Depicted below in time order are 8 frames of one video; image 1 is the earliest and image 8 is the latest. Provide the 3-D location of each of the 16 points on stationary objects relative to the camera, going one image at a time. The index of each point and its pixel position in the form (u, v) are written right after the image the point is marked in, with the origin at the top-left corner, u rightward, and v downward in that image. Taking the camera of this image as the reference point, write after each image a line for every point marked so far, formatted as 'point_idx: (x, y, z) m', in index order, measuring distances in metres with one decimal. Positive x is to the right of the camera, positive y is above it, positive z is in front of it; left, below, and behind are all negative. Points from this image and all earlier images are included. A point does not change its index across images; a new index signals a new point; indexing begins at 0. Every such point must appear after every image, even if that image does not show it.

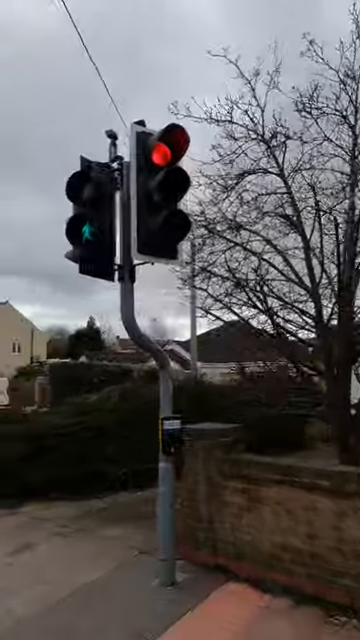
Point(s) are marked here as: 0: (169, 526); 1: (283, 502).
0: (-0.1, -2.4, +5.1) m
1: (+1.1, -2.1, +5.0) m
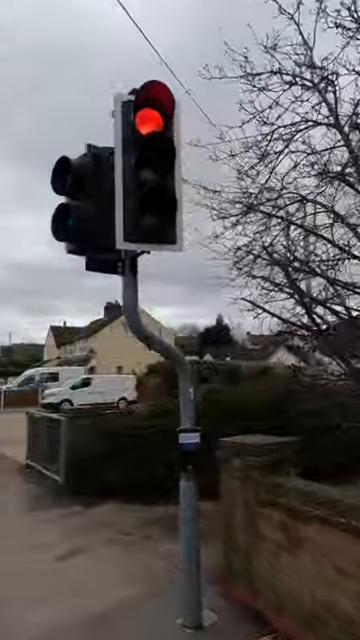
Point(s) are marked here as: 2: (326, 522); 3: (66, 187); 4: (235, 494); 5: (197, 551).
0: (+0.1, -2.3, +4.4) m
1: (+1.3, -2.0, +3.9) m
2: (+1.3, -1.8, +3.9) m
3: (-1.0, +1.2, +3.9) m
4: (+0.5, -1.9, +5.0) m
5: (+0.2, -2.3, +4.5) m
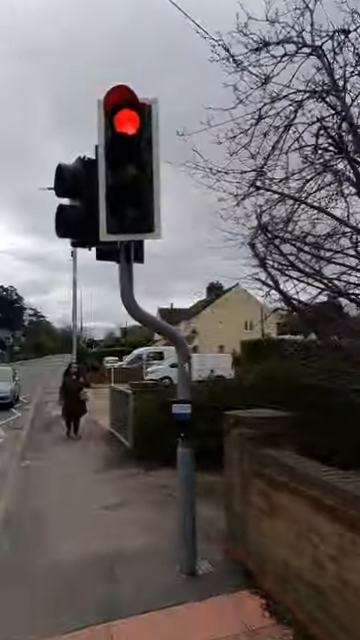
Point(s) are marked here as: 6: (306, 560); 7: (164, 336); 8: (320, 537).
0: (+0.1, -2.1, +4.9) m
1: (+1.0, -1.8, +4.0) m
2: (+1.0, -1.6, +4.0) m
3: (-1.2, +1.3, +4.5) m
4: (+0.6, -1.7, +5.3) m
5: (+0.1, -2.1, +4.9) m
6: (+1.1, -2.1, +3.8) m
7: (-0.2, -0.2, +5.2) m
8: (+1.2, -1.8, +3.7) m
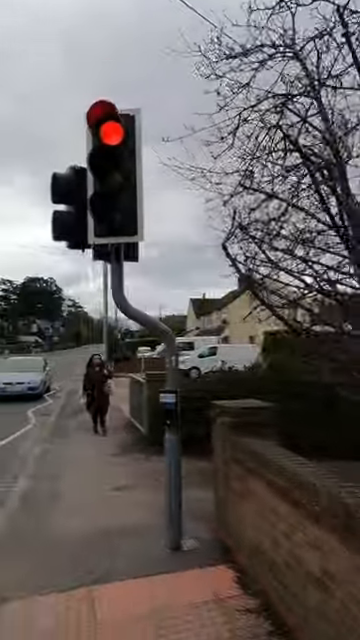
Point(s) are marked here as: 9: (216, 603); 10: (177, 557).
0: (-0.1, -2.1, +5.3) m
1: (+0.8, -1.7, +4.3) m
2: (+0.8, -1.5, +4.3) m
3: (-1.4, +1.4, +5.0) m
4: (+0.5, -1.6, +5.6) m
5: (0.0, -2.1, +5.3) m
6: (+0.8, -2.0, +4.1) m
7: (-0.4, -0.1, +5.6) m
8: (+0.9, -1.8, +4.0) m
9: (+0.3, -2.7, +4.2) m
10: (-0.1, -2.8, +5.2) m
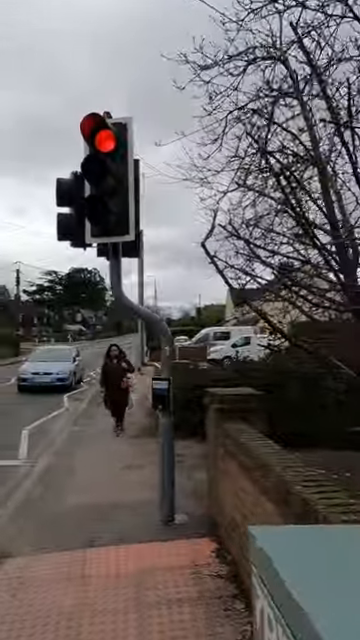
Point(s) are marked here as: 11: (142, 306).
0: (-0.2, -2.0, +5.7) m
1: (+0.6, -1.7, +4.7) m
2: (+0.6, -1.4, +4.7) m
3: (-1.5, +1.4, +5.5) m
4: (+0.4, -1.5, +6.0) m
5: (-0.1, -2.0, +5.8) m
6: (+0.6, -2.0, +4.5) m
7: (-0.4, 0.0, +6.0) m
8: (+0.6, -1.7, +4.3) m
9: (+0.1, -2.6, +4.7) m
10: (-0.2, -2.7, +5.7) m
11: (-0.5, +0.2, +5.8) m
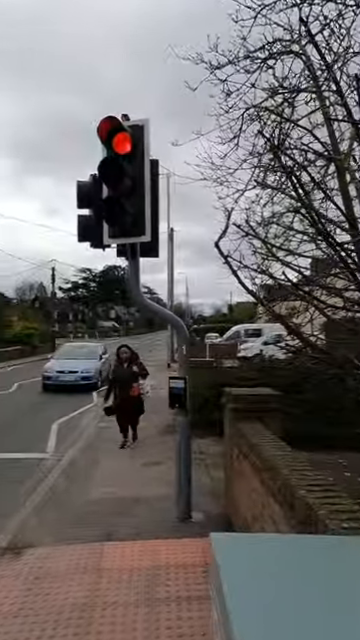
0: (0.0, -2.0, +5.8) m
1: (+0.7, -1.7, +4.7) m
2: (+0.7, -1.5, +4.7) m
3: (-1.3, +1.5, +5.6) m
4: (+0.6, -1.5, +6.0) m
5: (+0.1, -2.0, +5.8) m
6: (+0.7, -2.0, +4.5) m
7: (-0.2, 0.0, +6.1) m
8: (+0.7, -1.7, +4.3) m
9: (+0.3, -2.6, +4.7) m
10: (0.0, -2.7, +5.7) m
11: (-0.2, +0.2, +5.9) m
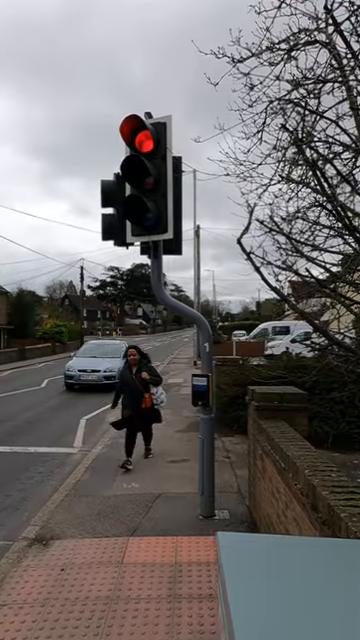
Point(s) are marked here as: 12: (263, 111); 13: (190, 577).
0: (+0.3, -1.9, +5.8) m
1: (+0.9, -1.6, +4.6) m
2: (+0.9, -1.4, +4.6) m
3: (-1.0, +1.5, +5.7) m
4: (+1.0, -1.5, +6.0) m
5: (+0.4, -1.9, +5.8) m
6: (+0.9, -1.9, +4.5) m
7: (+0.1, 0.0, +6.1) m
8: (+1.0, -1.7, +4.3) m
9: (+0.5, -2.6, +4.7) m
10: (+0.3, -2.6, +5.7) m
11: (+0.1, +0.2, +5.9) m
12: (+1.0, +2.5, +5.4) m
13: (+0.1, -2.6, +4.5) m
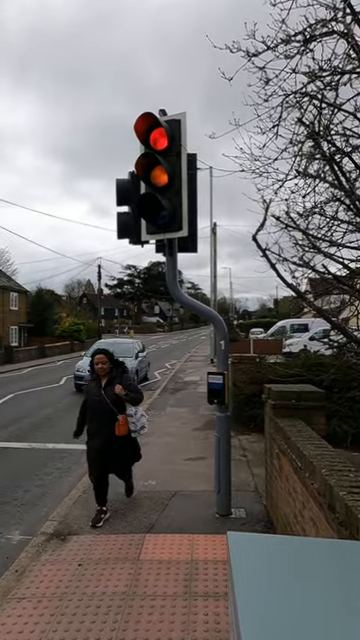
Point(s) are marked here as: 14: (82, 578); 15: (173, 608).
0: (+0.5, -1.9, +5.7) m
1: (+1.1, -1.6, +4.6) m
2: (+1.1, -1.4, +4.6) m
3: (-0.8, +1.5, +5.7) m
4: (+1.2, -1.4, +5.9) m
5: (+0.6, -1.9, +5.8) m
6: (+1.1, -1.9, +4.4) m
7: (+0.4, 0.0, +6.0) m
8: (+1.1, -1.7, +4.2) m
9: (+0.7, -2.5, +4.7) m
10: (+0.6, -2.6, +5.7) m
11: (+0.3, +0.2, +5.9) m
12: (+1.2, +2.5, +5.3) m
13: (+0.3, -2.6, +4.5) m
14: (-1.0, -2.6, +4.6) m
15: (-0.1, -2.6, +4.0) m
